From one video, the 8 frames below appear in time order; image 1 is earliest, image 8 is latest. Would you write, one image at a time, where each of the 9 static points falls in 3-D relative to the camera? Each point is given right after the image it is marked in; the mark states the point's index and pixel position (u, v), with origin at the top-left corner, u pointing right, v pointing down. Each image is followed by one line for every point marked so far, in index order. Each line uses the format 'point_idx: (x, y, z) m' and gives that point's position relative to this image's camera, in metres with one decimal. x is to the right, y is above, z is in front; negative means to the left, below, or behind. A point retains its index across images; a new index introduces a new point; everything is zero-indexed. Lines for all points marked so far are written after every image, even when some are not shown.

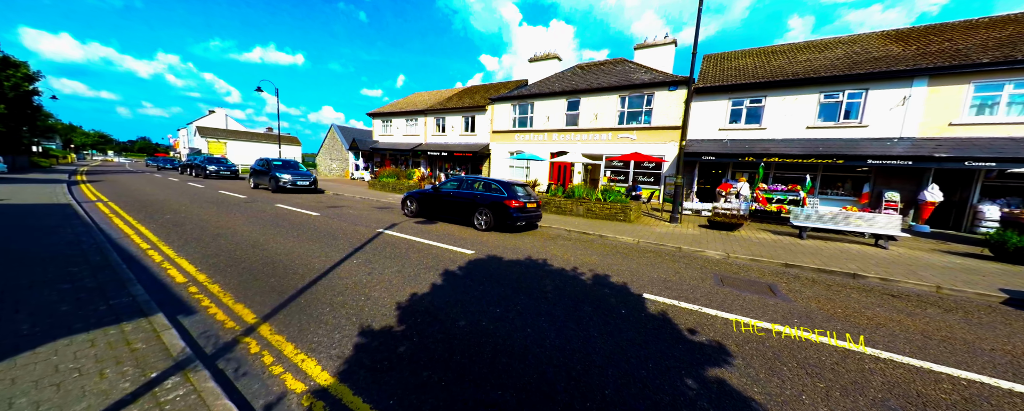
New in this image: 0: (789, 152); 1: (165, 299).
0: (+9.9, +1.9, +11.1) m
1: (-3.9, -1.0, +3.4) m
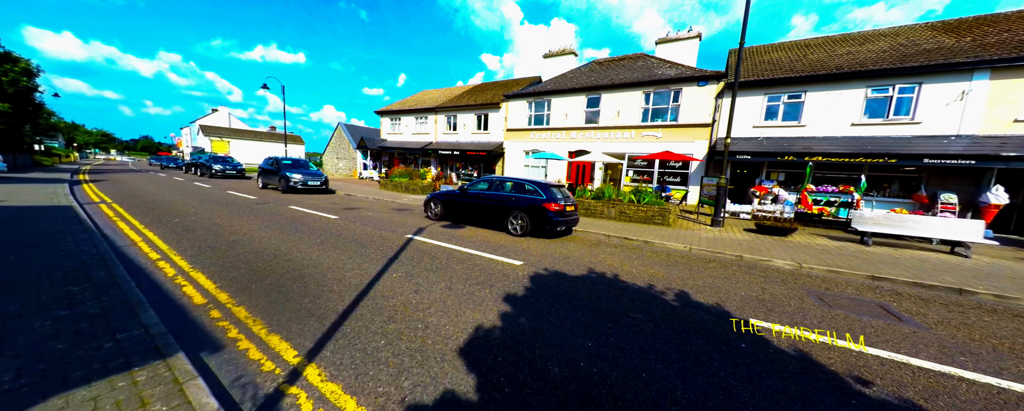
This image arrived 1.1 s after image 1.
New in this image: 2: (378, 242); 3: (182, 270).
0: (+10.8, +1.9, +10.4) m
1: (-3.0, -1.1, +2.8) m
2: (-2.6, -0.7, +6.1) m
3: (-4.6, -0.9, +4.3) m
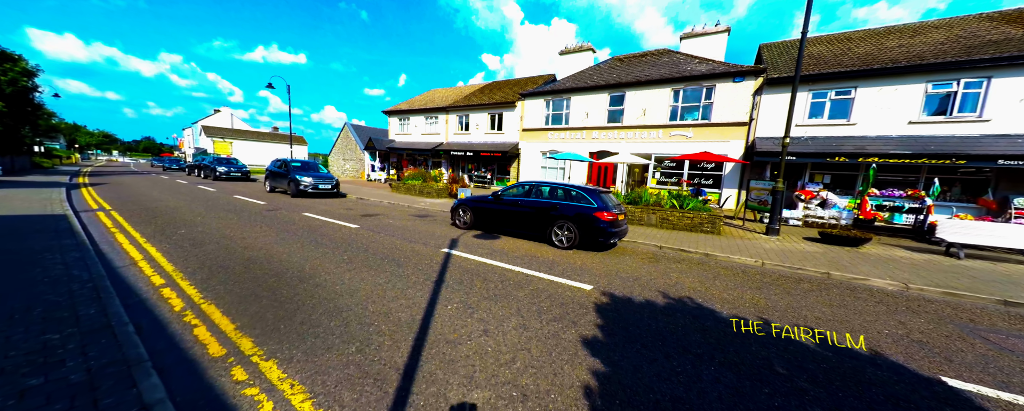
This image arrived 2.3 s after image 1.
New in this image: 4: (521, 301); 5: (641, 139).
0: (+11.8, +1.7, +9.6) m
1: (-2.1, -1.3, +2.0) m
2: (-1.7, -0.9, +5.3) m
3: (-3.6, -1.1, +3.5) m
4: (+0.1, -1.2, +3.7) m
5: (+6.2, +3.2, +14.8) m
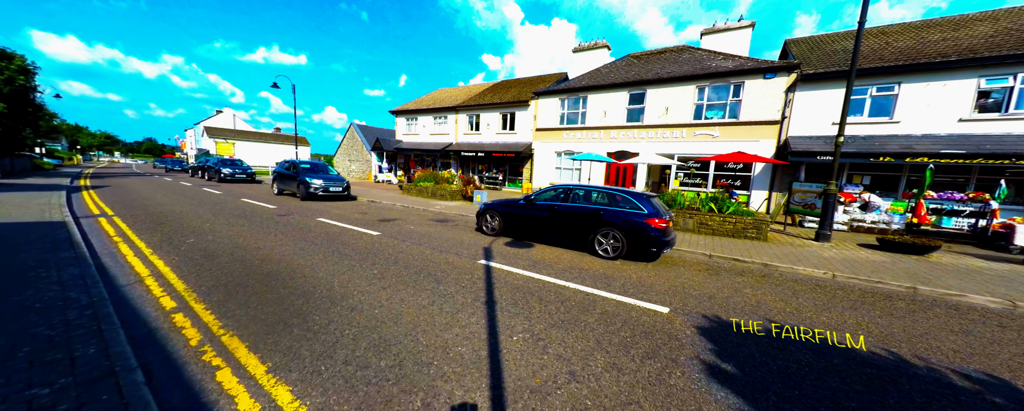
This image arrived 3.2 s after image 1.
0: (+12.5, +1.6, +9.0) m
1: (-1.3, -1.4, +1.5) m
2: (-0.9, -1.0, +4.7) m
3: (-2.9, -1.2, +2.9) m
4: (+0.9, -1.3, +3.2) m
5: (+7.0, +3.1, +14.2) m
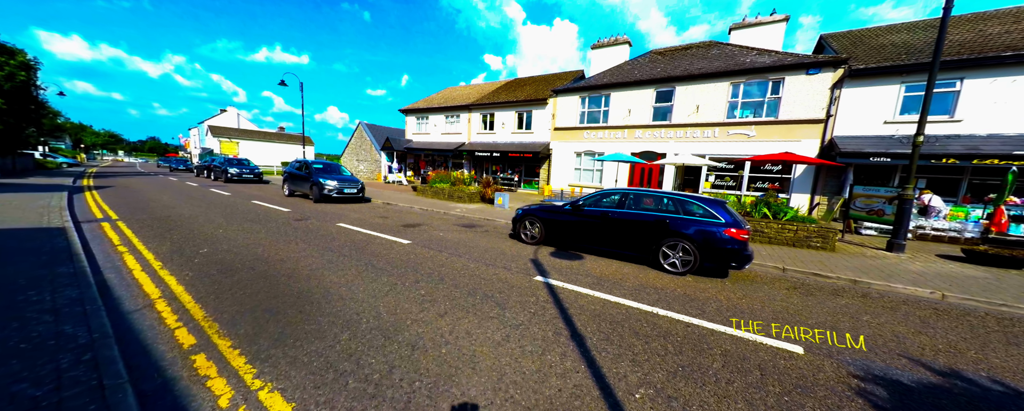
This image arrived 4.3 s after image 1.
0: (+13.5, +1.4, +8.2) m
1: (-0.4, -1.6, +0.8) m
2: (0.0, -1.1, +4.0) m
3: (-2.0, -1.3, +2.3) m
4: (+1.8, -1.4, +2.5) m
5: (+7.9, +2.9, +13.5) m
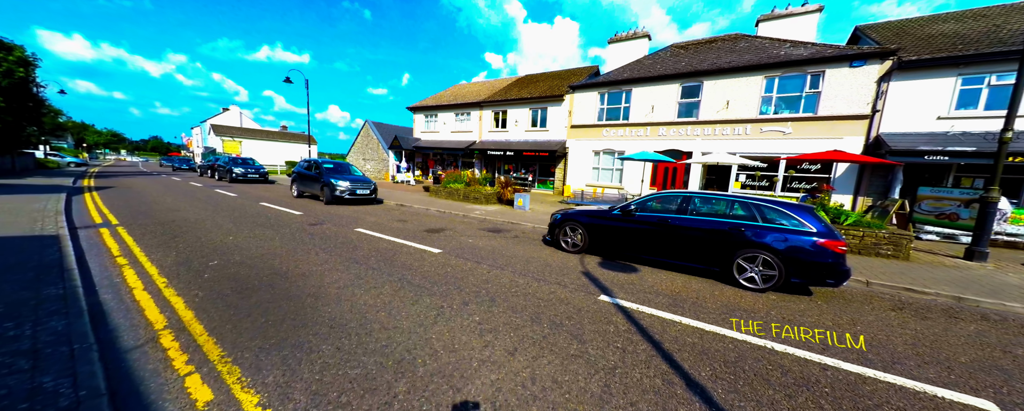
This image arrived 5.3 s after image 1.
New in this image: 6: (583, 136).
0: (+14.3, +1.4, +7.5) m
1: (+0.4, -1.7, +0.1) m
2: (+0.8, -1.2, +3.4) m
3: (-1.2, -1.4, +1.6) m
4: (+2.5, -1.5, +1.8) m
5: (+8.7, +2.9, +12.8) m
6: (+3.7, +3.7, +16.3) m
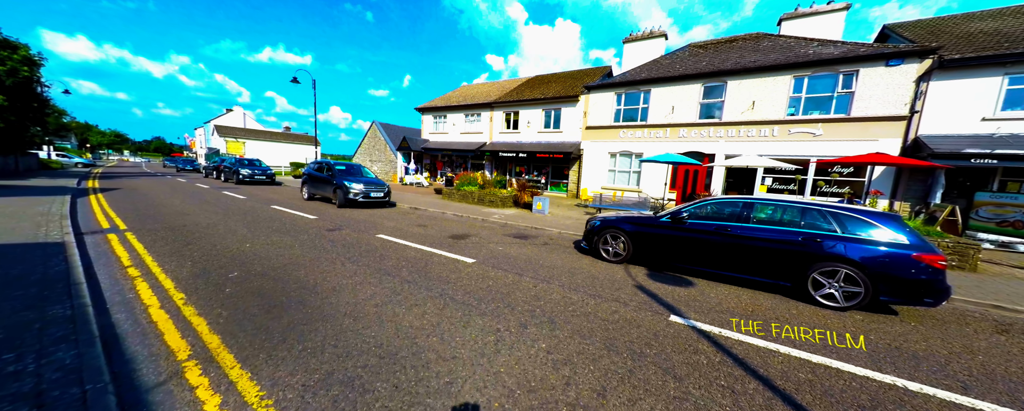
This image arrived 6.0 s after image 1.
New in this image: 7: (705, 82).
0: (+15.0, +1.2, +7.1) m
1: (+1.0, -1.8, -0.3) m
2: (+1.4, -1.3, +3.0) m
3: (-0.5, -1.5, +1.2) m
4: (+3.2, -1.6, +1.4) m
5: (+9.5, +2.7, +12.3) m
6: (+4.5, +3.5, +15.9) m
7: (+8.3, +5.3, +13.3) m
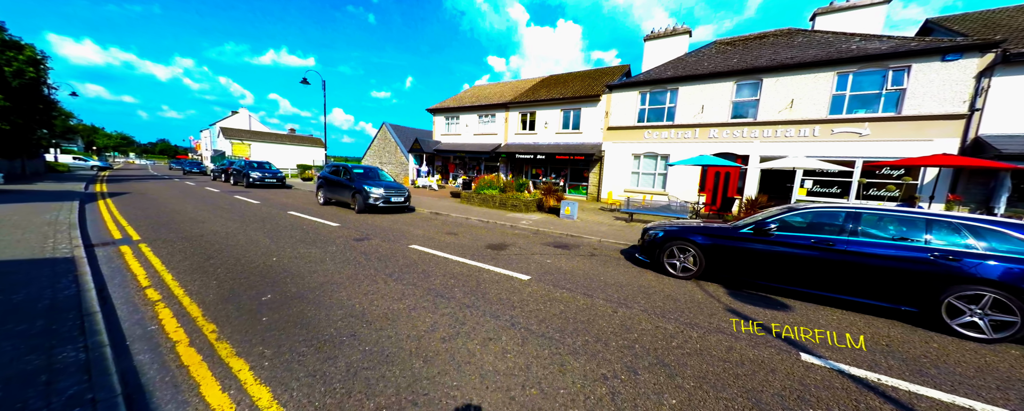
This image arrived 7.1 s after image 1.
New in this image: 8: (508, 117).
0: (+15.9, +1.1, +6.4) m
1: (+1.9, -1.9, -0.9) m
2: (+2.4, -1.5, +2.4) m
3: (+0.4, -1.7, +0.6) m
4: (+4.1, -1.7, +0.8) m
5: (+10.4, +2.5, +11.7) m
6: (+5.5, +3.3, +15.3) m
7: (+9.3, +5.1, +12.6) m
8: (-0.3, +5.6, +19.6) m
